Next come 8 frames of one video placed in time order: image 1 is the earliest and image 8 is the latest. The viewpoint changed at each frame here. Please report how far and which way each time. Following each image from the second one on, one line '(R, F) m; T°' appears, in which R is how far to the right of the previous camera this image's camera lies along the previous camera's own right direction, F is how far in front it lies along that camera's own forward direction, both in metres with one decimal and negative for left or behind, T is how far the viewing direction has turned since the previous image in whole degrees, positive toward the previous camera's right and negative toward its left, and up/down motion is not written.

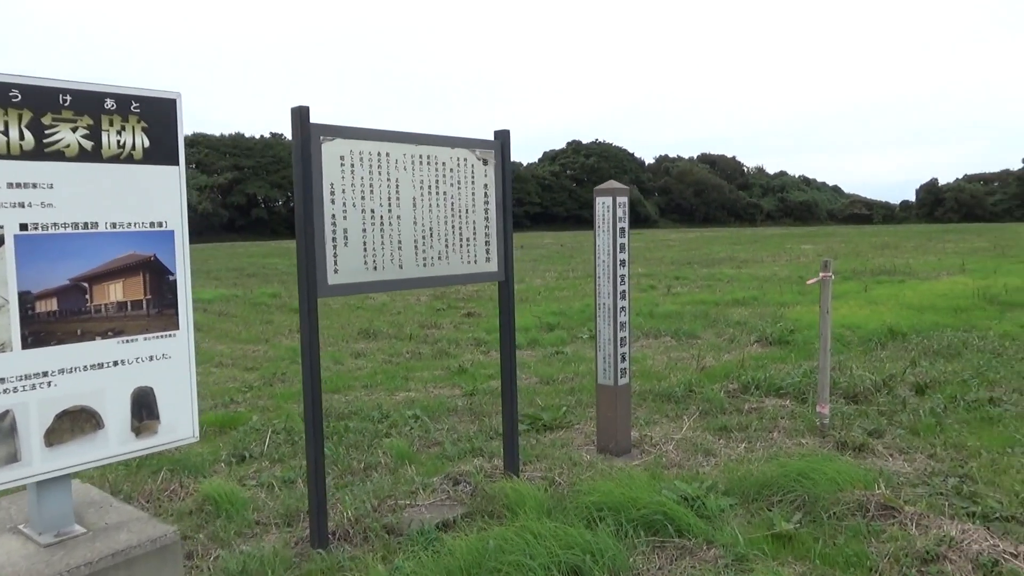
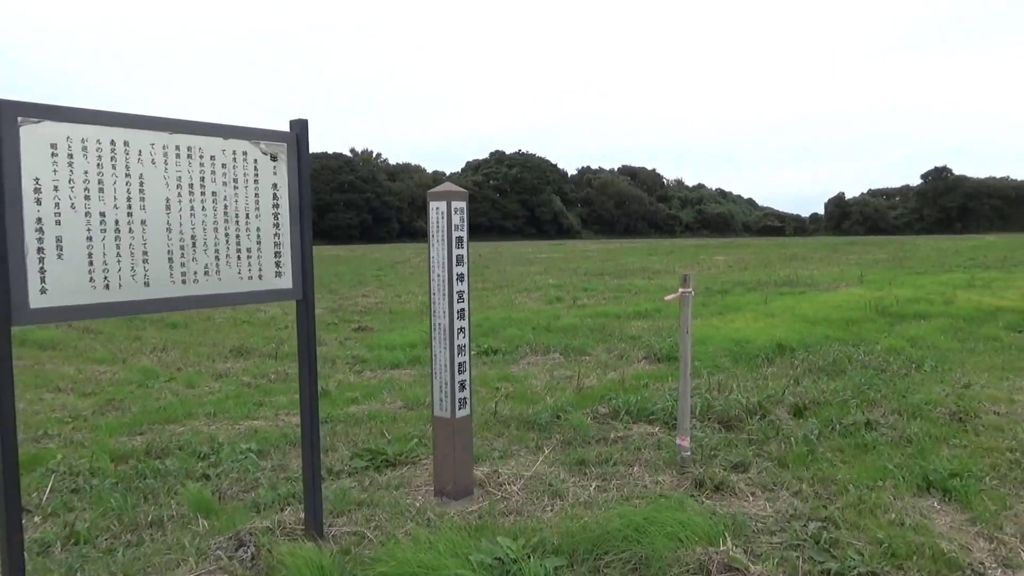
(+0.6, +0.6) m; +5°
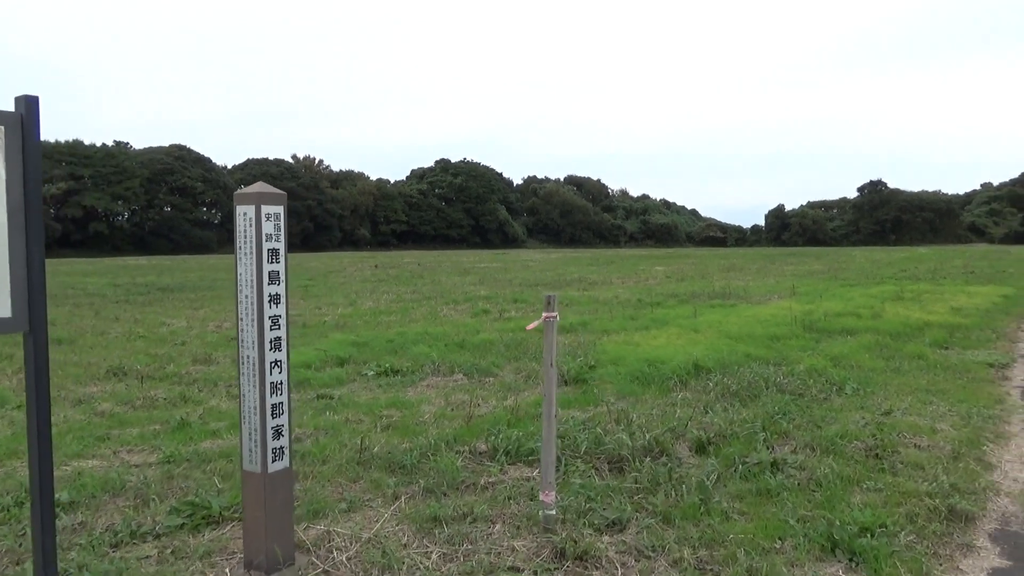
(+0.6, +0.7) m; +4°
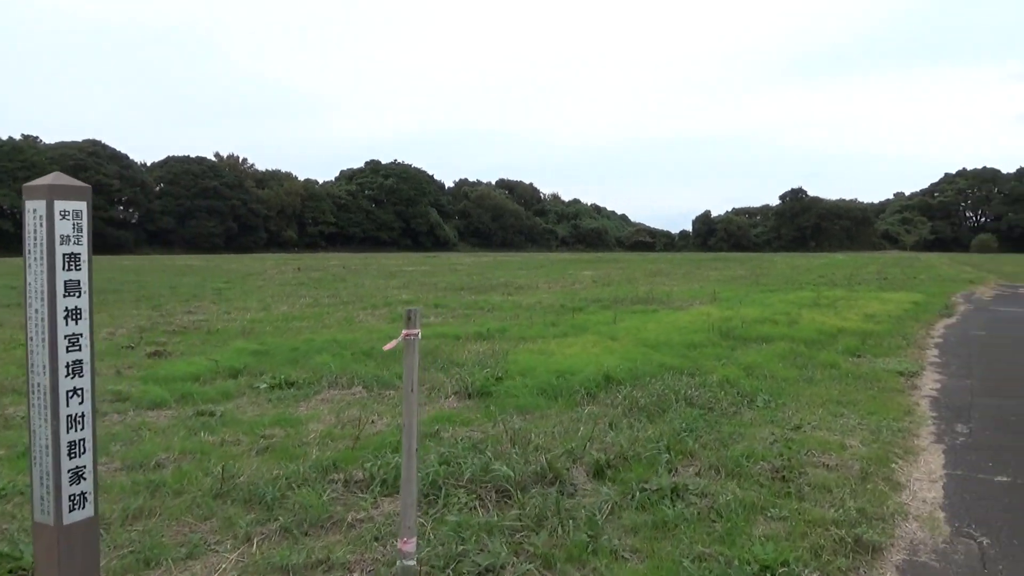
(+0.3, +0.5) m; +5°
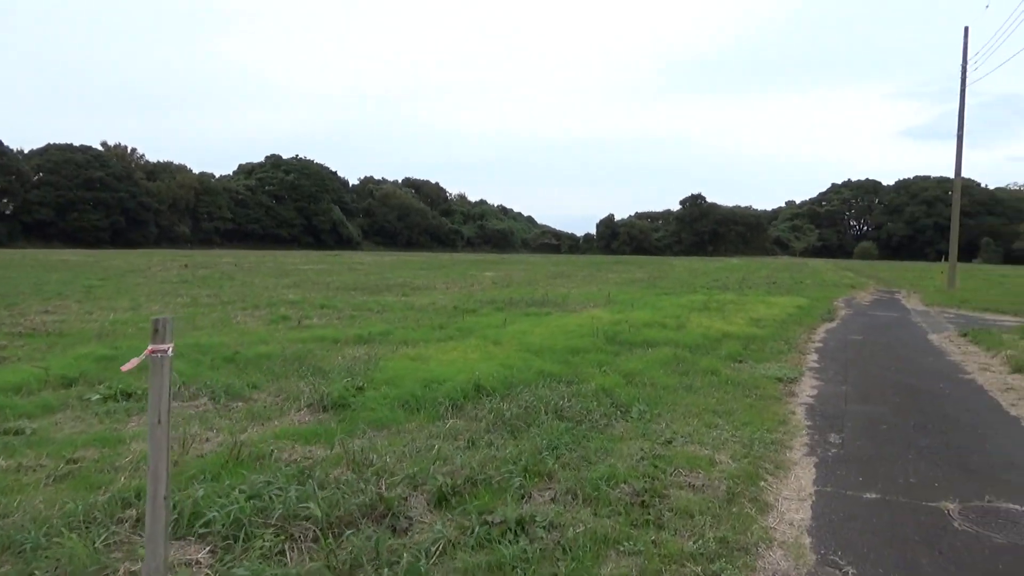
(+0.4, +0.5) m; +7°
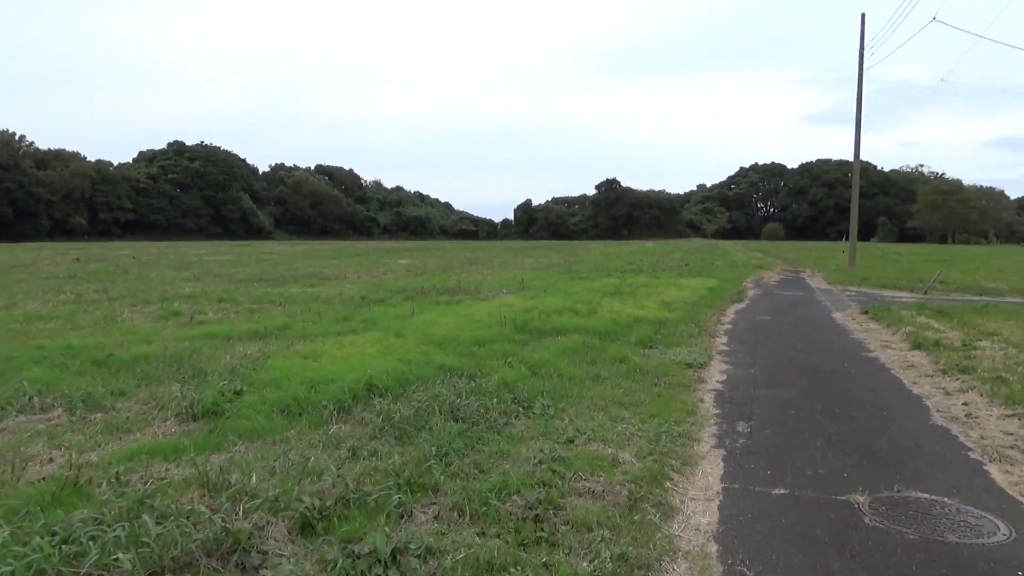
(+0.2, +0.5) m; +6°
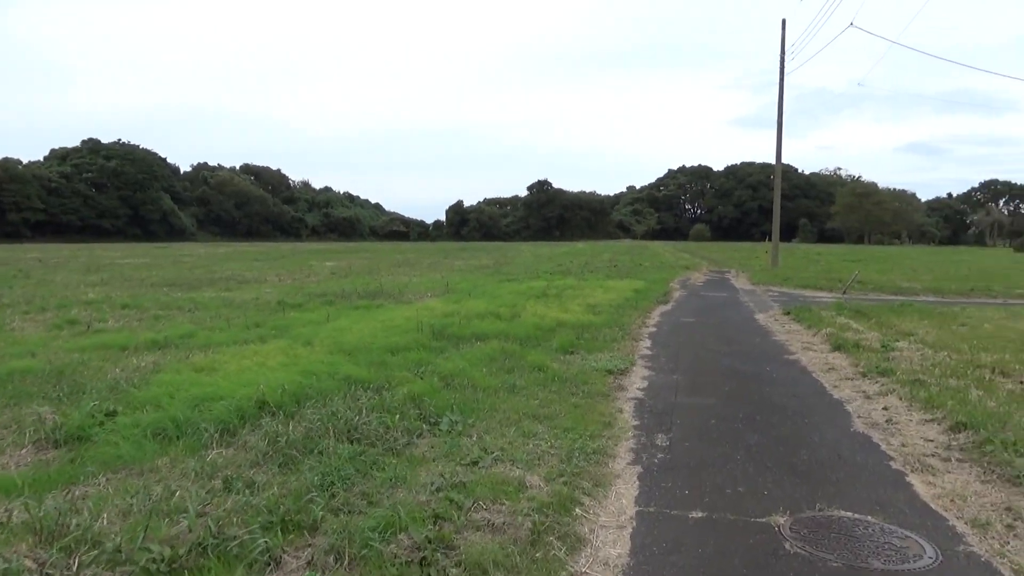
(+0.2, +0.4) m; +5°
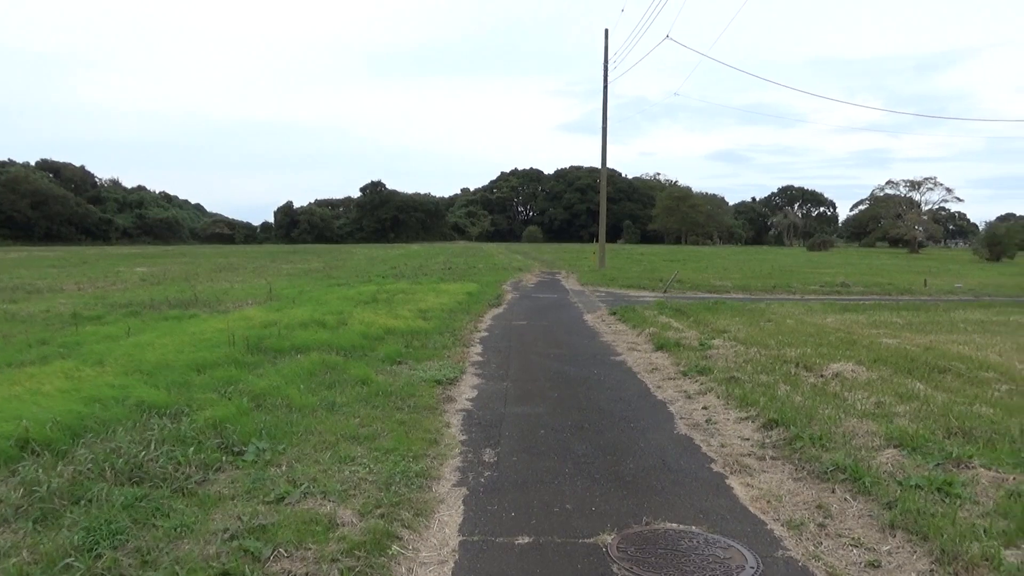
(+0.2, +0.4) m; +12°
